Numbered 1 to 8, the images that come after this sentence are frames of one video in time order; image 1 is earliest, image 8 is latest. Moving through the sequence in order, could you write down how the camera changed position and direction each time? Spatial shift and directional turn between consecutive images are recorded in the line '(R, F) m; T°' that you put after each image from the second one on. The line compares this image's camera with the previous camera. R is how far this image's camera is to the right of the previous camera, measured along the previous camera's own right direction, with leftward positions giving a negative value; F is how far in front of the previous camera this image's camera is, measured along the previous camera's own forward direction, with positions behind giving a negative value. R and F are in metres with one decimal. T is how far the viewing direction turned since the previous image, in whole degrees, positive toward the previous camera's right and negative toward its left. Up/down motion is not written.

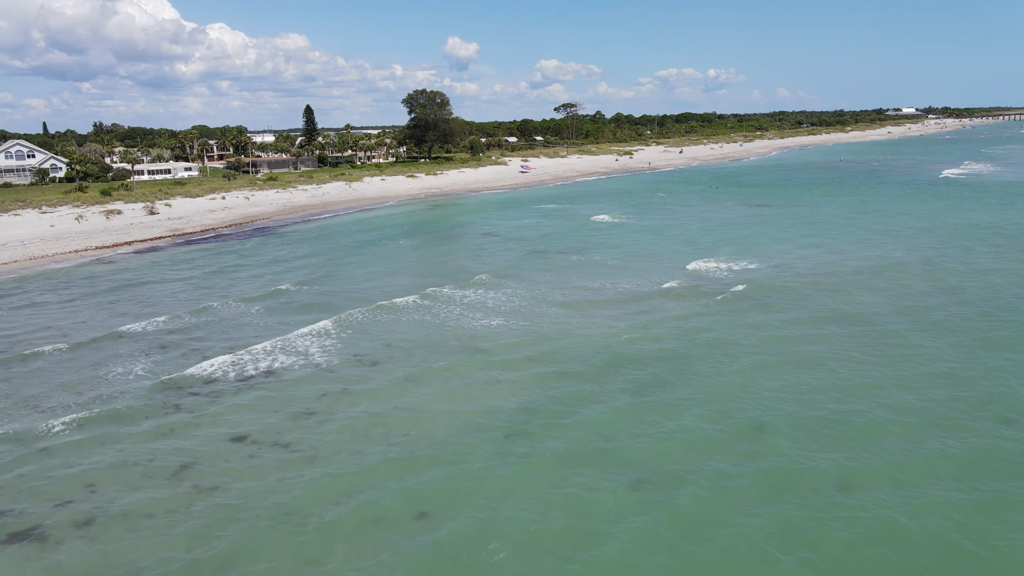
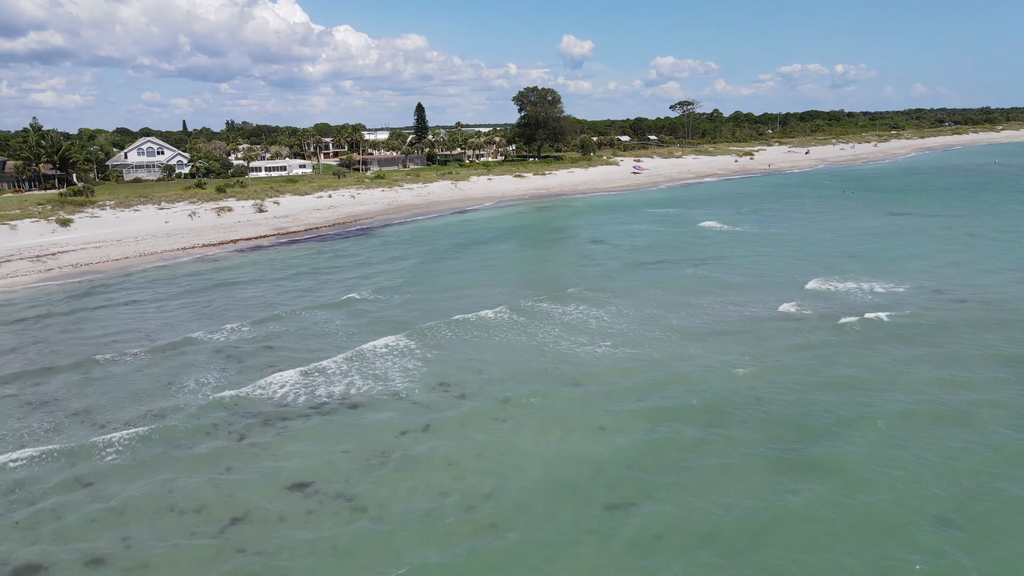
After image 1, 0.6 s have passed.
(+0.1, +2.1) m; -8°
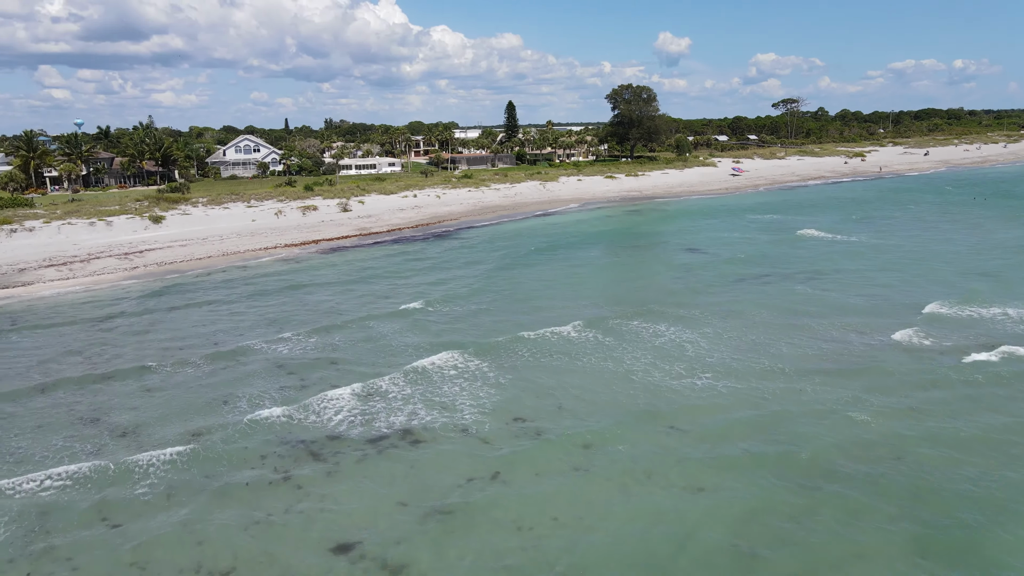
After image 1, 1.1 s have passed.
(+0.1, +1.9) m; -7°
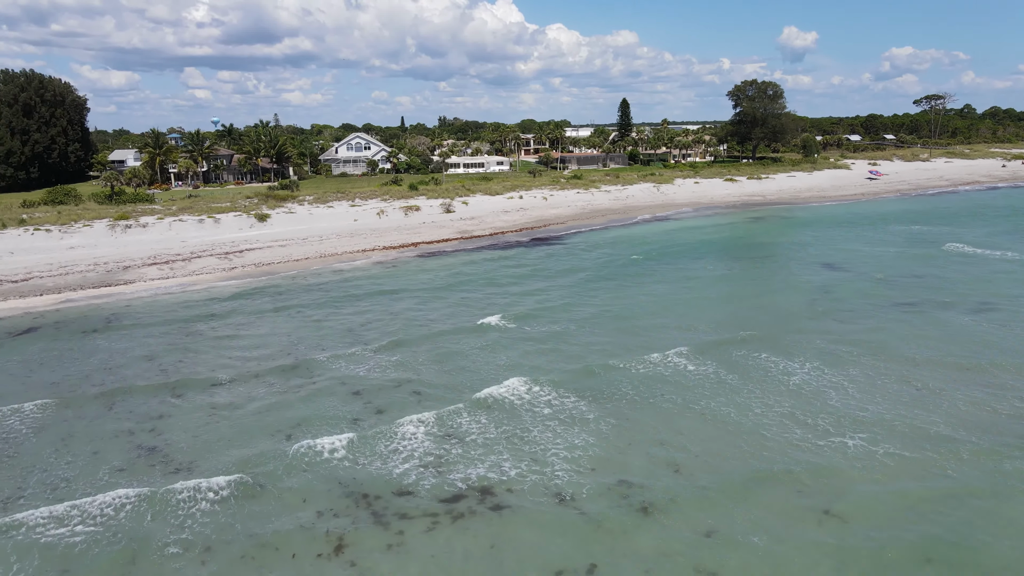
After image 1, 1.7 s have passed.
(0.0, +2.4) m; -8°
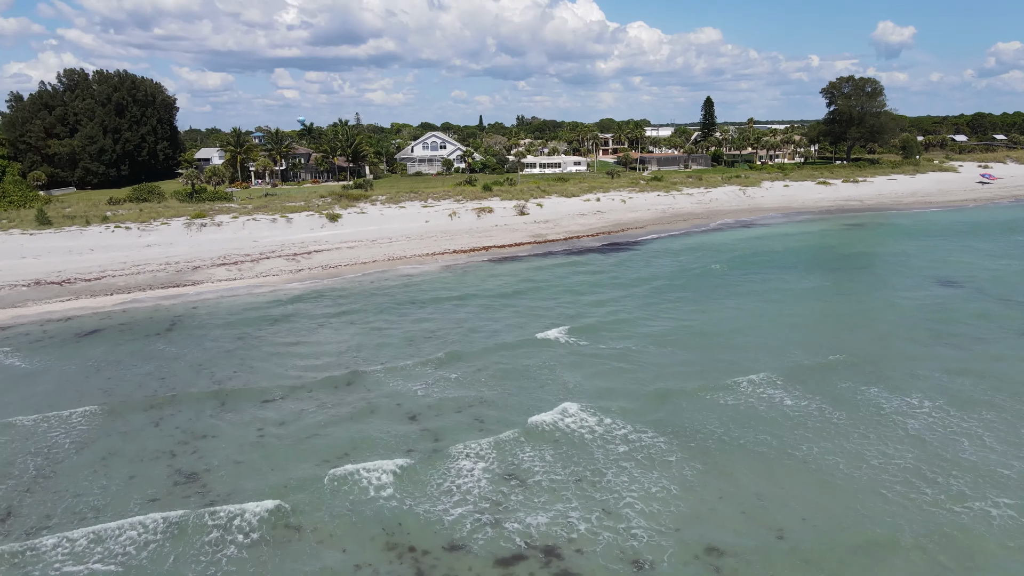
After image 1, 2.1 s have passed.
(0.0, +1.6) m; -6°
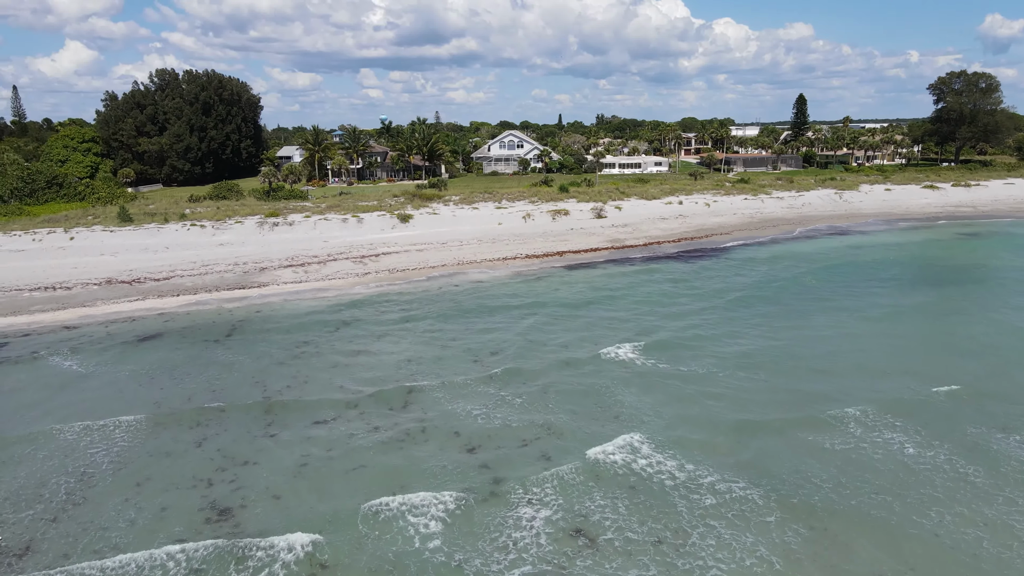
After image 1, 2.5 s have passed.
(0.0, +1.7) m; -6°
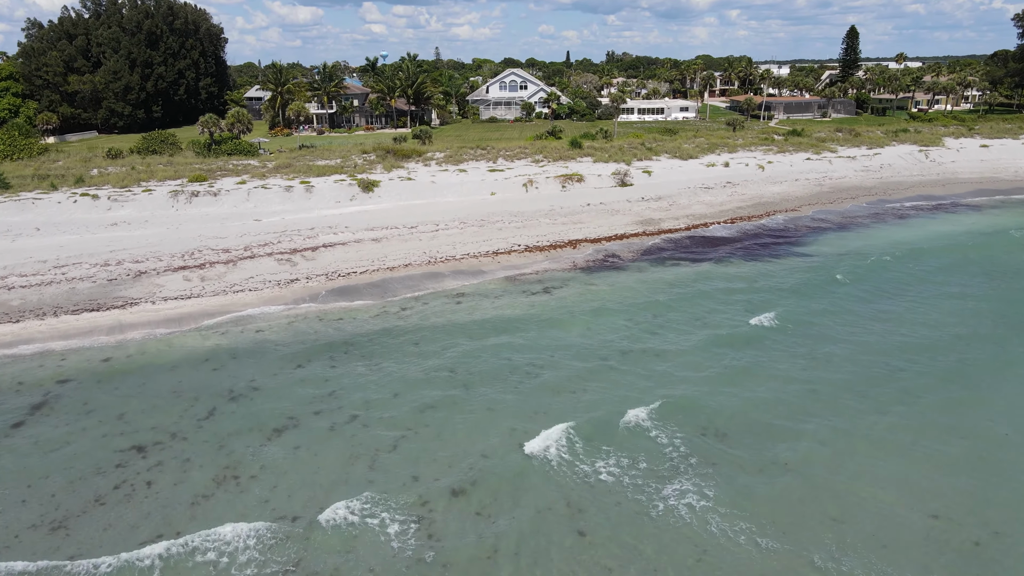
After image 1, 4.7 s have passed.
(+0.3, +9.0) m; 0°
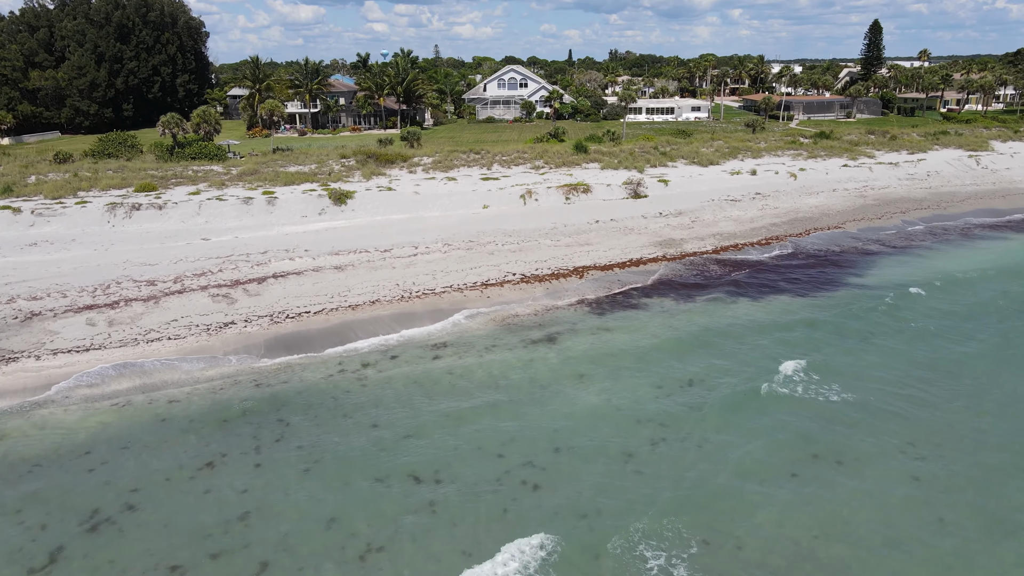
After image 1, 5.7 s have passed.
(+0.2, +4.1) m; 0°
